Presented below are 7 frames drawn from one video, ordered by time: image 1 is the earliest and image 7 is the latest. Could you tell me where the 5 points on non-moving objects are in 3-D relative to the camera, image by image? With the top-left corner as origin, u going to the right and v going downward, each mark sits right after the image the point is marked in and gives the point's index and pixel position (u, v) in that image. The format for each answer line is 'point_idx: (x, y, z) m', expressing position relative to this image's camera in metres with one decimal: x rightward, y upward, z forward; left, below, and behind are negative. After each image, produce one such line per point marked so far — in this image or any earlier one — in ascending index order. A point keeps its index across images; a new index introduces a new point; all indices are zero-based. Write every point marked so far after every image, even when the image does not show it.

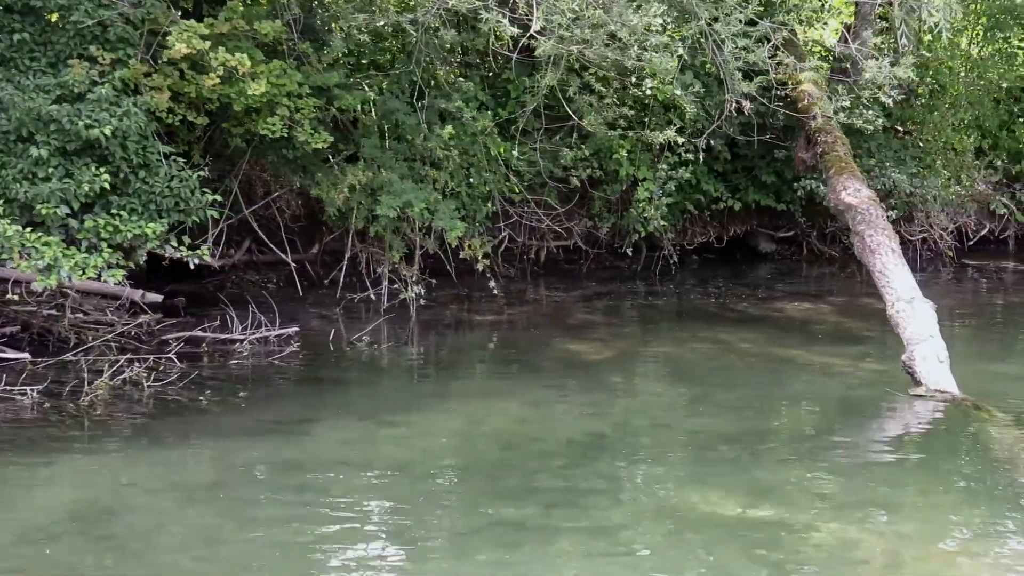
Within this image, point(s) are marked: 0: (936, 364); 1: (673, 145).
0: (+1.7, -0.3, +7.0) m
1: (+0.9, +0.8, +10.3) m
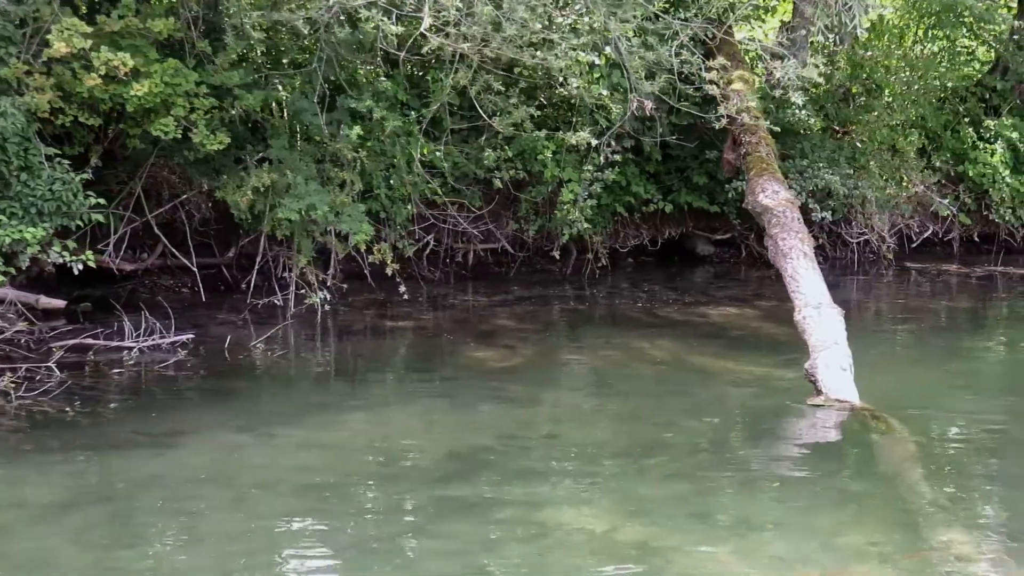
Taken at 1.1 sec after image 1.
0: (+1.3, -0.3, +6.8) m
1: (+0.5, +0.8, +10.1) m
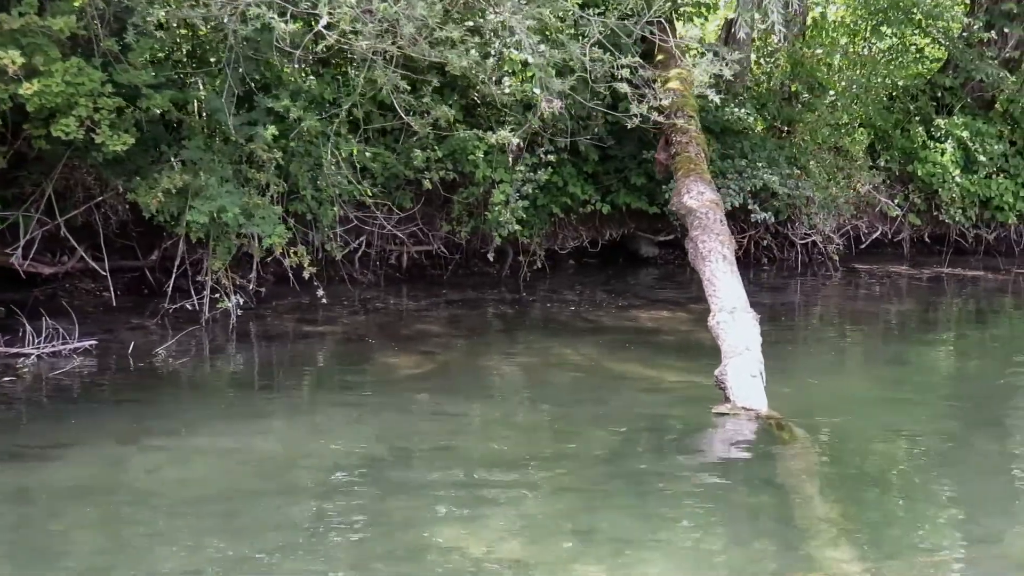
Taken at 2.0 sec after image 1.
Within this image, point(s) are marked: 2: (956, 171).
0: (+0.9, -0.3, +6.6) m
1: (+0.1, +0.8, +9.9) m
2: (+2.9, +0.8, +11.6) m
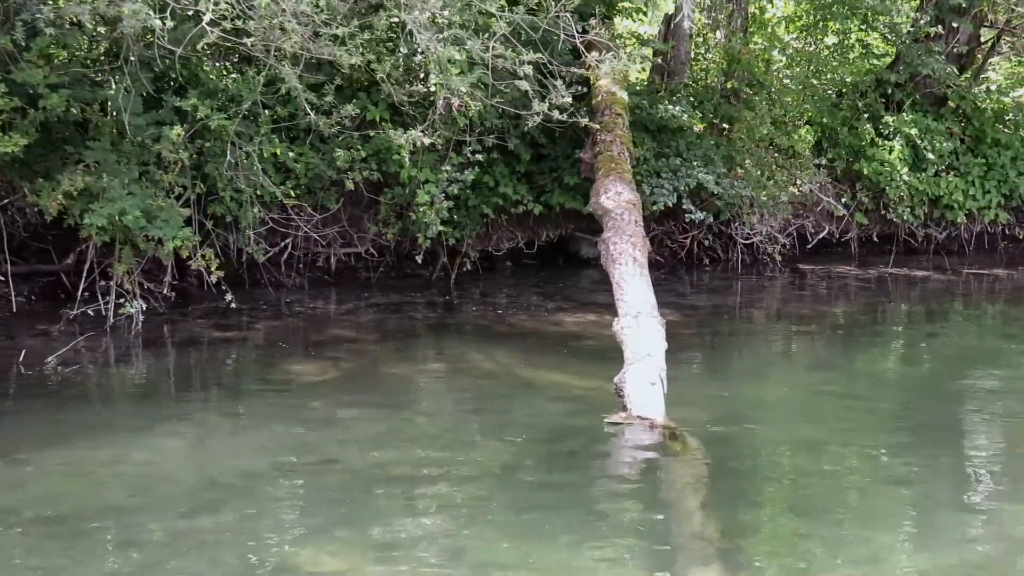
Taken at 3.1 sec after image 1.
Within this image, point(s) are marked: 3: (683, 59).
0: (+0.5, -0.4, +6.3) m
1: (-0.3, +0.8, +9.6) m
2: (+2.5, +0.8, +11.4) m
3: (+1.1, +1.4, +10.9) m
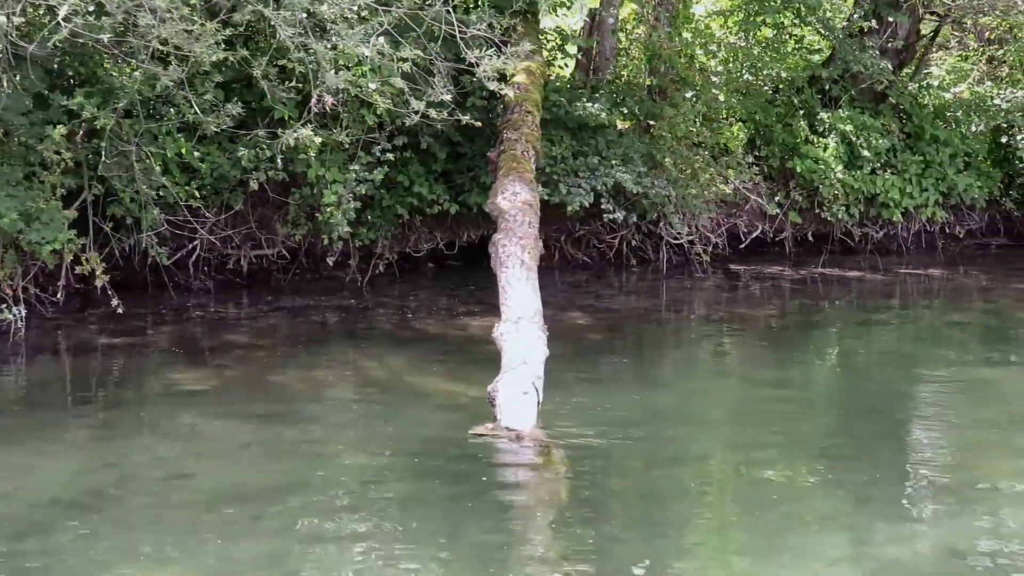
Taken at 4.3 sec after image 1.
0: (0.0, -0.4, +6.1) m
1: (-0.8, +0.8, +9.4) m
2: (+2.1, +0.8, +11.1) m
3: (+0.6, +1.4, +10.6) m
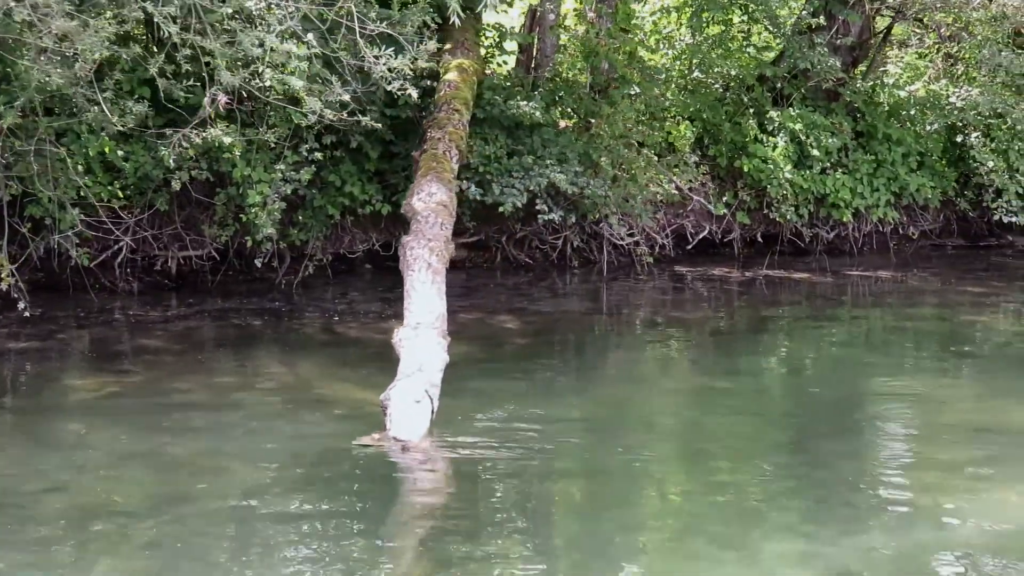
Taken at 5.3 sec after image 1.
0: (-0.3, -0.4, +5.9) m
1: (-1.1, +0.8, +9.1) m
2: (+1.7, +0.8, +10.9) m
3: (+0.2, +1.4, +10.4) m
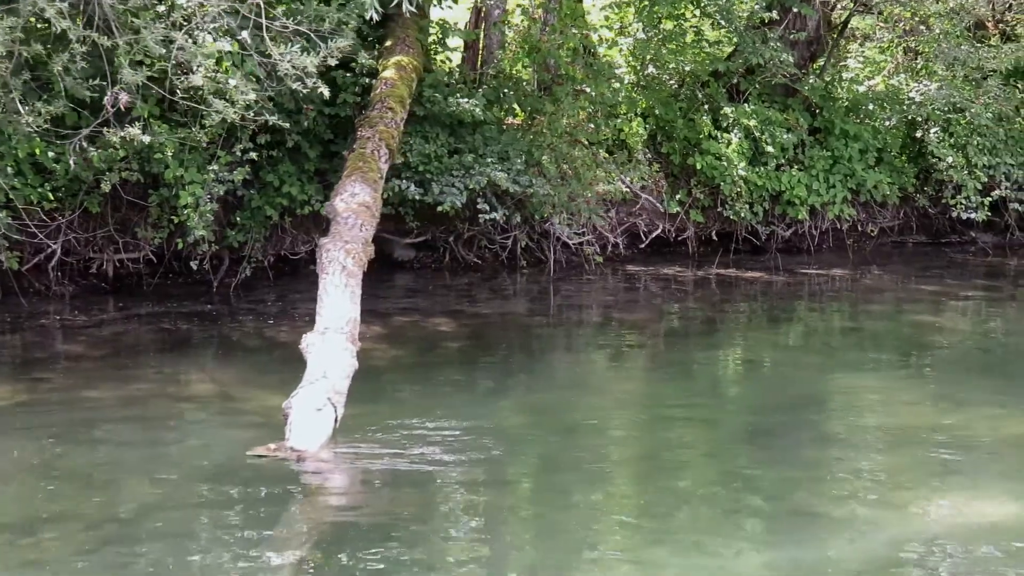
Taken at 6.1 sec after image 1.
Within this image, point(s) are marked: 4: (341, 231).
0: (-0.6, -0.4, +5.7) m
1: (-1.4, +0.7, +9.0) m
2: (+1.4, +0.8, +10.7) m
3: (-0.1, +1.4, +10.2) m
4: (-0.7, +0.2, +6.9) m
